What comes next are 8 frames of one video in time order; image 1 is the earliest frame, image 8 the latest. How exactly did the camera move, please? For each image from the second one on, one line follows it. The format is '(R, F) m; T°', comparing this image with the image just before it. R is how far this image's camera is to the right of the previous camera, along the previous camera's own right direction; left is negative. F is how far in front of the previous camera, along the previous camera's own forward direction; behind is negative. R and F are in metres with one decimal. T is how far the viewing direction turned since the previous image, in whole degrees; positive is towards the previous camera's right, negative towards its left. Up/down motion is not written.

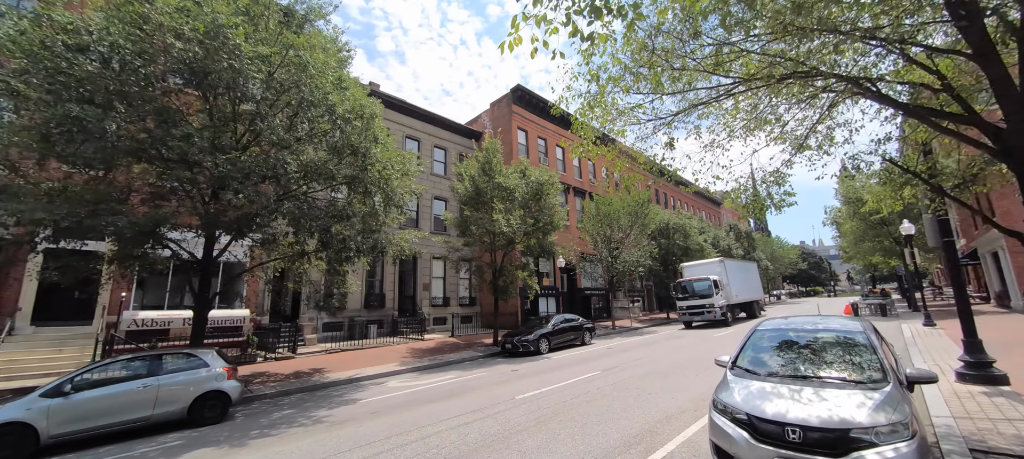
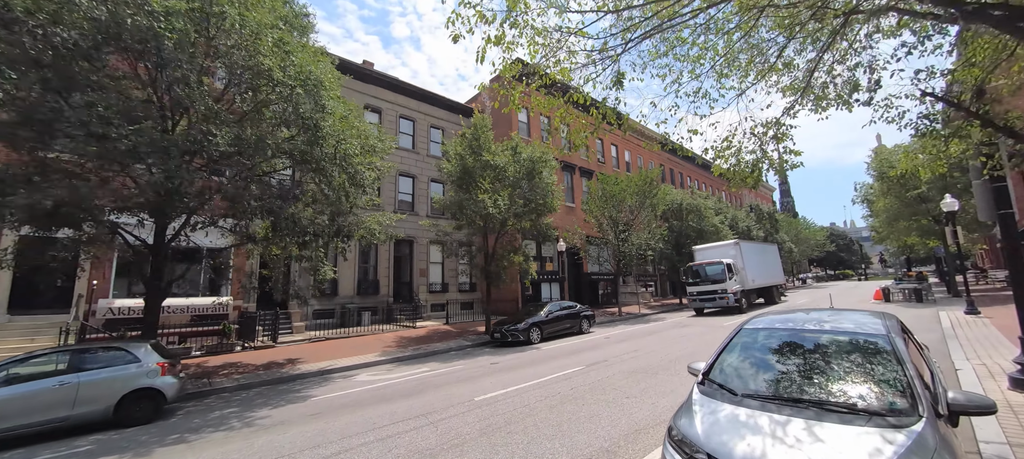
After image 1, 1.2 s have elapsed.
(+1.1, +1.1) m; -3°
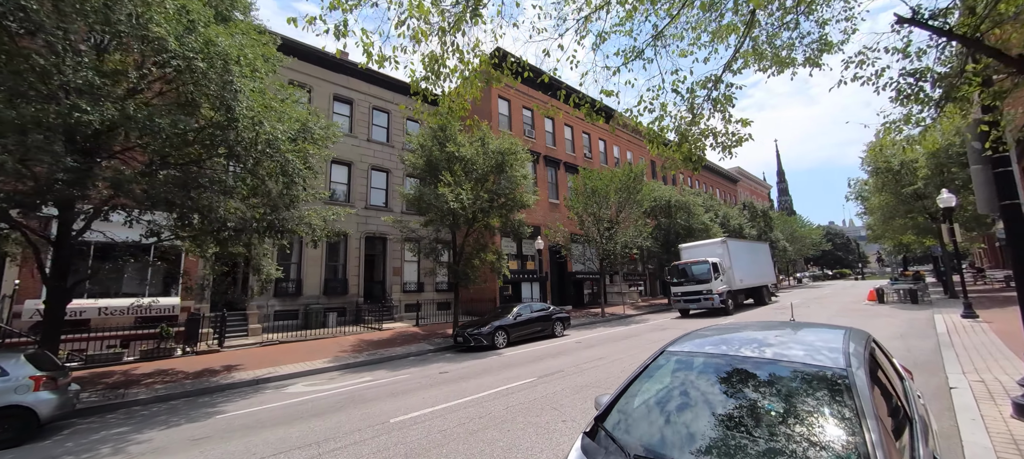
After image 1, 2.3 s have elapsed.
(+1.2, +1.0) m; 0°
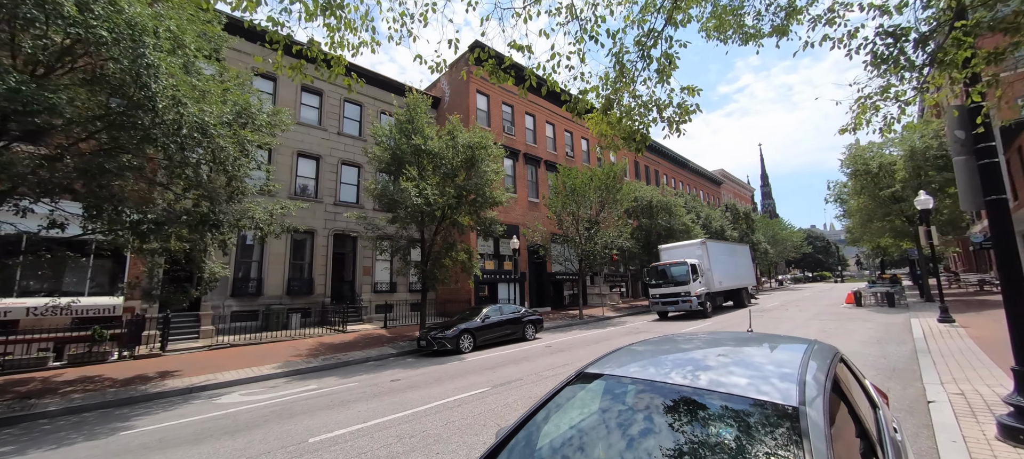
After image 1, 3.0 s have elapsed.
(+0.7, +0.7) m; +2°
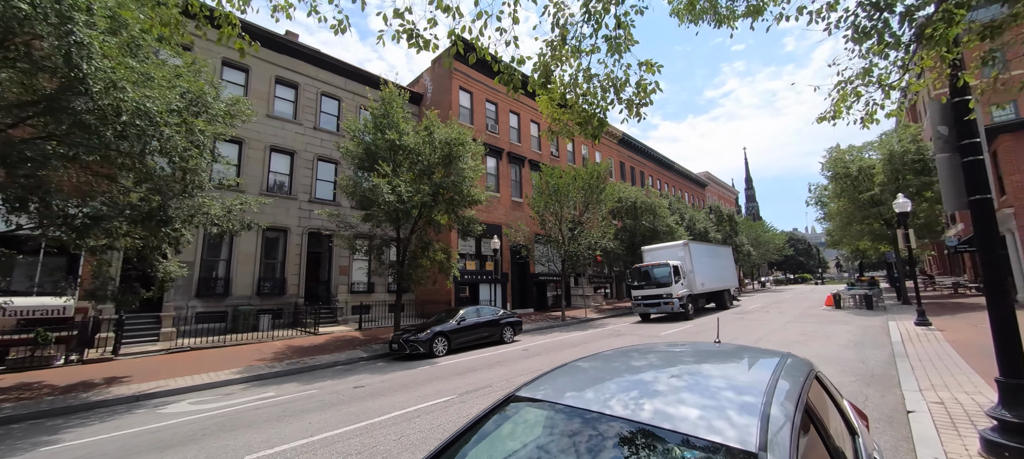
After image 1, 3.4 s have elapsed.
(+0.4, +0.4) m; +2°
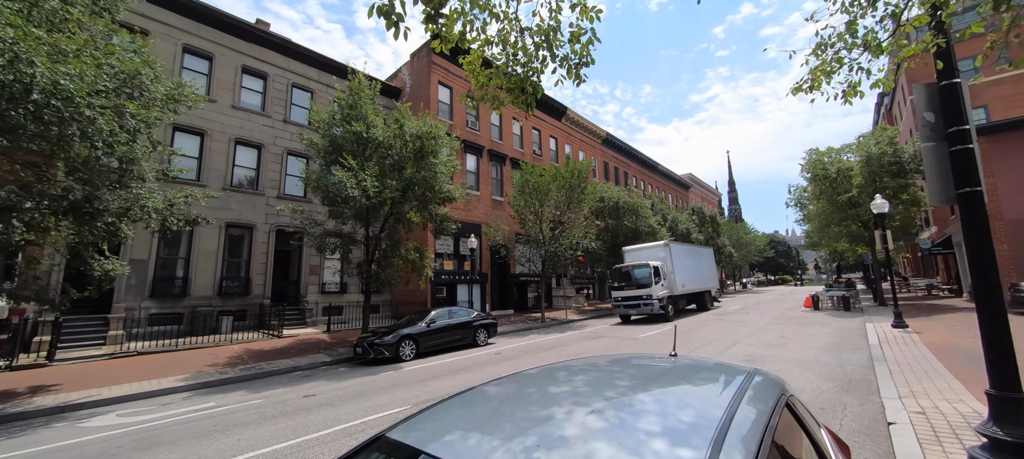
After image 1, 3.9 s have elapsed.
(+0.4, +0.5) m; +2°
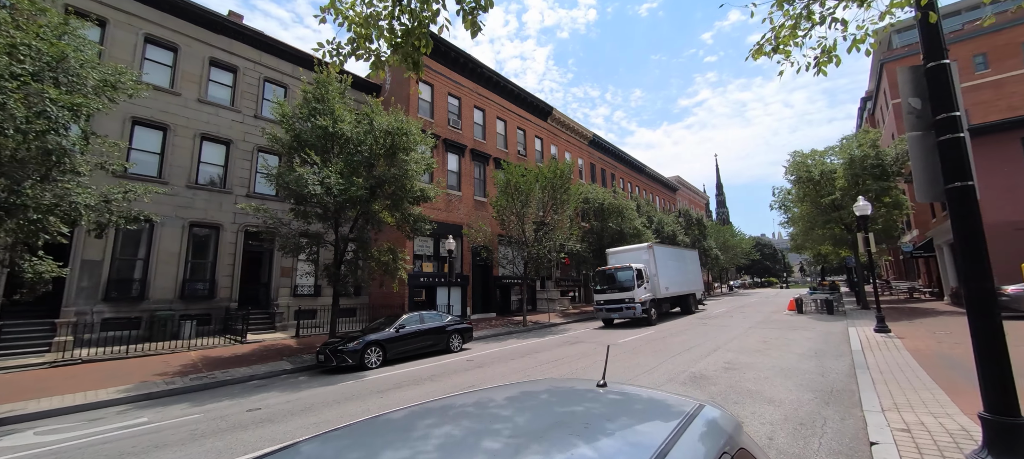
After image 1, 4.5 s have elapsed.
(+0.5, +0.5) m; +1°
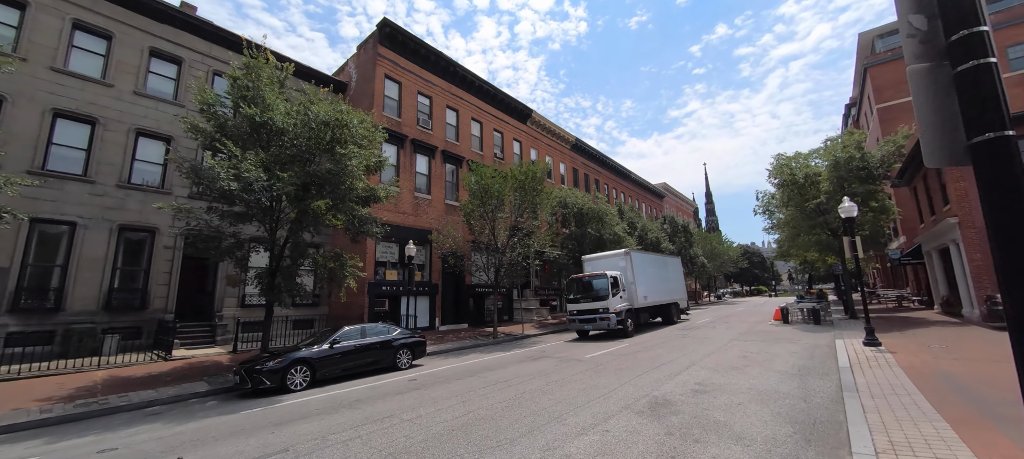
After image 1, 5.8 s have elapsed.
(+1.1, +1.2) m; +1°
